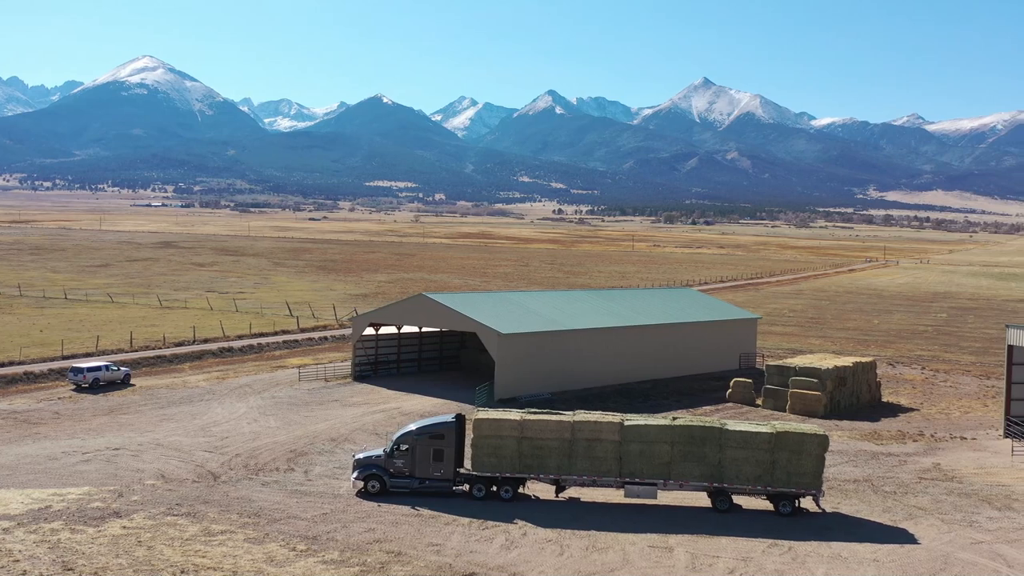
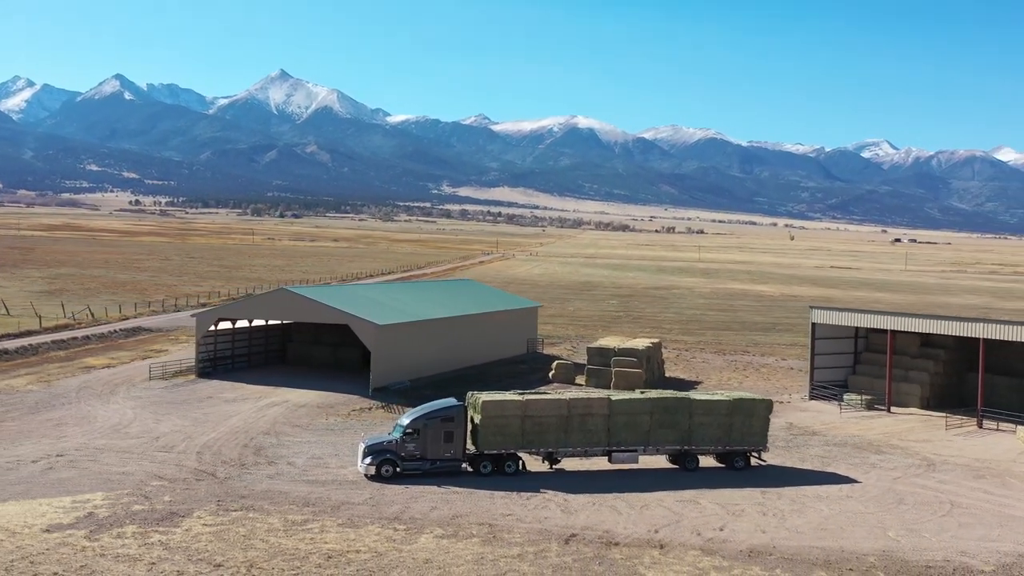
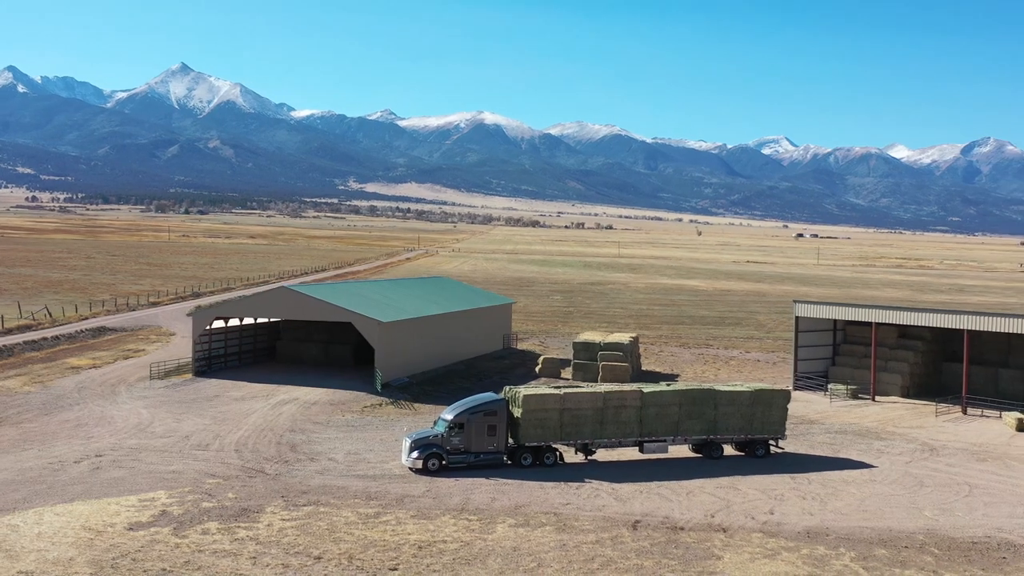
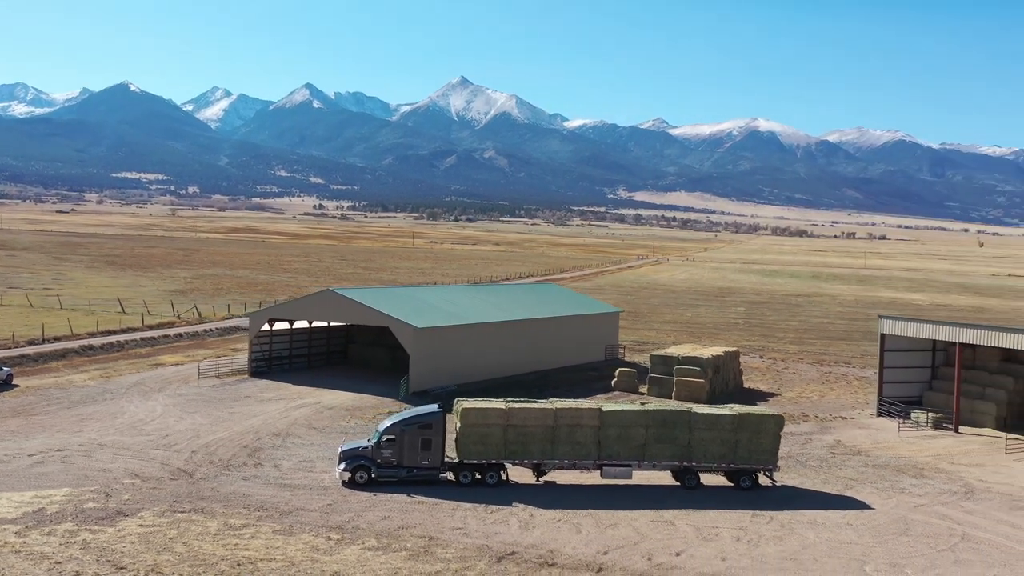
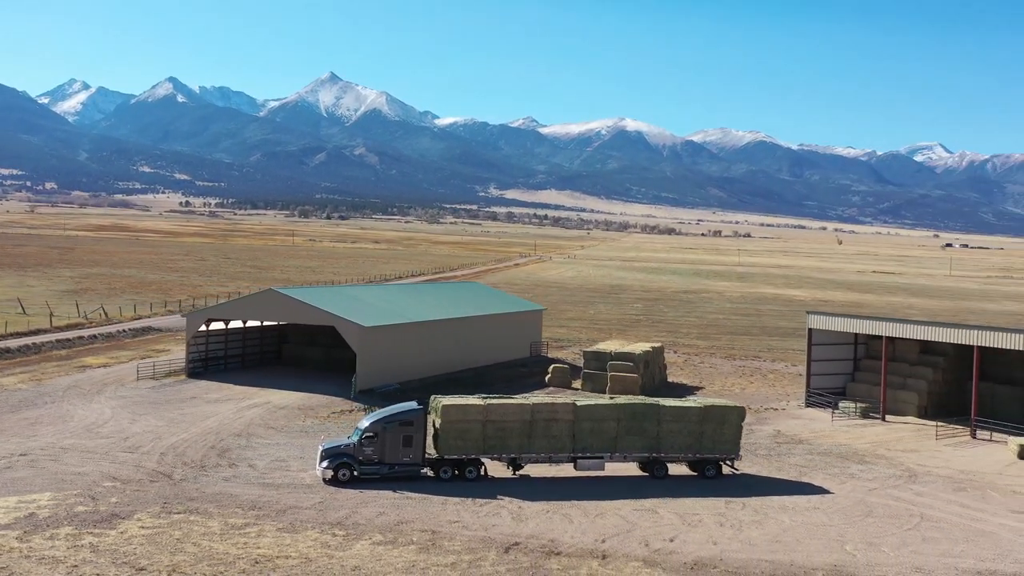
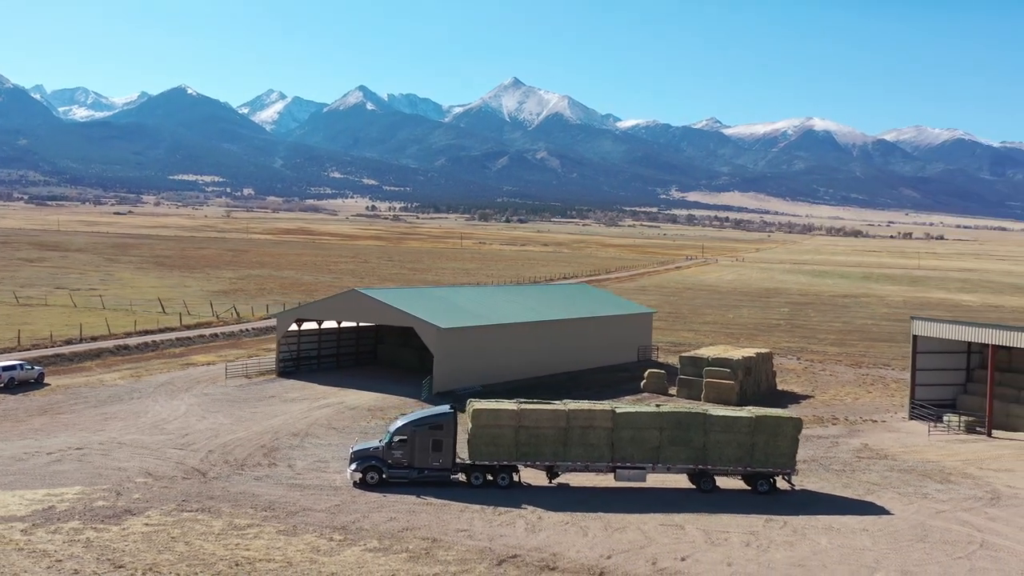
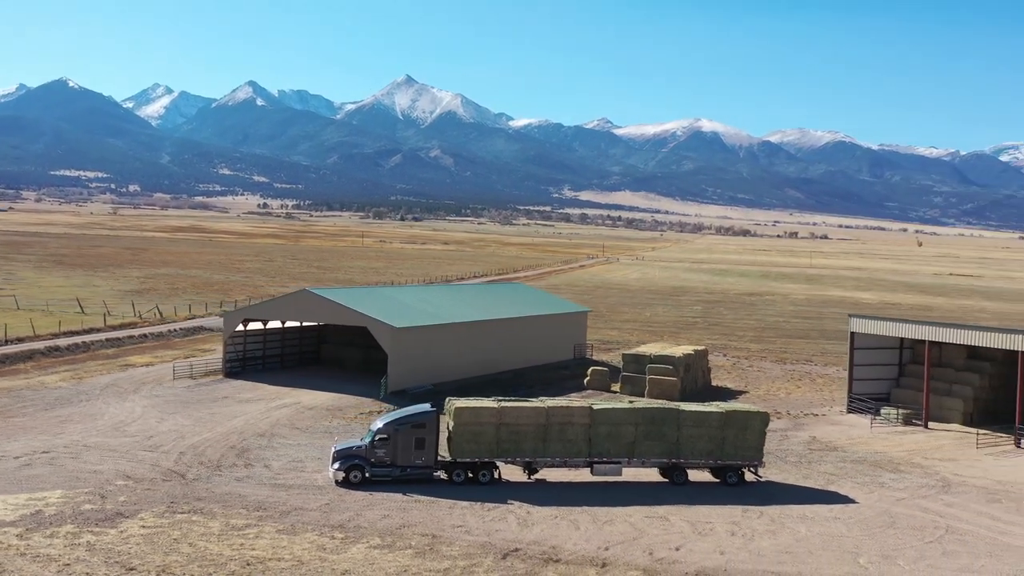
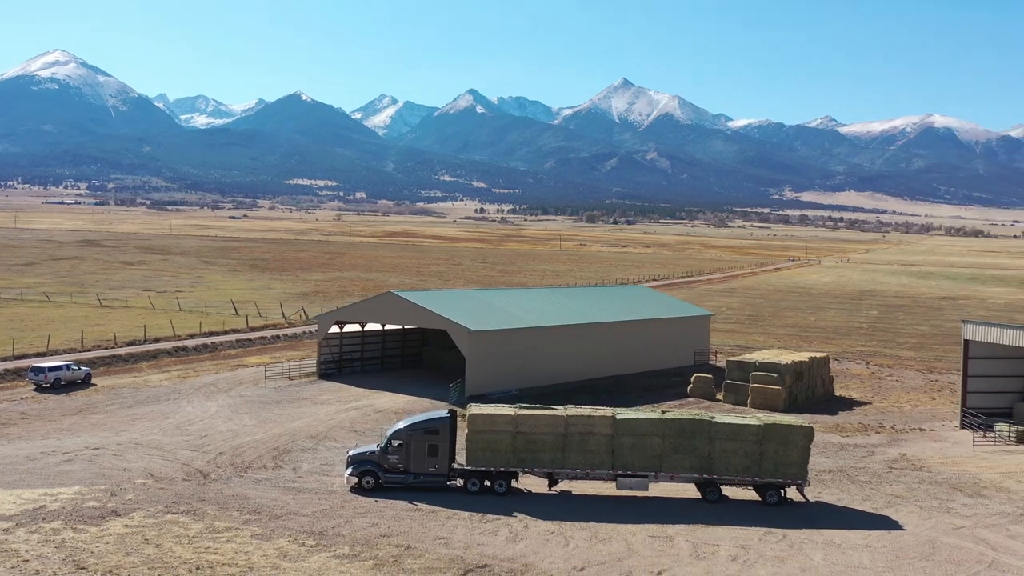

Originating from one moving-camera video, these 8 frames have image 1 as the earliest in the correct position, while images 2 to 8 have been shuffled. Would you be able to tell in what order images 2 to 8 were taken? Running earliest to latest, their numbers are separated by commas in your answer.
8, 6, 4, 7, 5, 2, 3
